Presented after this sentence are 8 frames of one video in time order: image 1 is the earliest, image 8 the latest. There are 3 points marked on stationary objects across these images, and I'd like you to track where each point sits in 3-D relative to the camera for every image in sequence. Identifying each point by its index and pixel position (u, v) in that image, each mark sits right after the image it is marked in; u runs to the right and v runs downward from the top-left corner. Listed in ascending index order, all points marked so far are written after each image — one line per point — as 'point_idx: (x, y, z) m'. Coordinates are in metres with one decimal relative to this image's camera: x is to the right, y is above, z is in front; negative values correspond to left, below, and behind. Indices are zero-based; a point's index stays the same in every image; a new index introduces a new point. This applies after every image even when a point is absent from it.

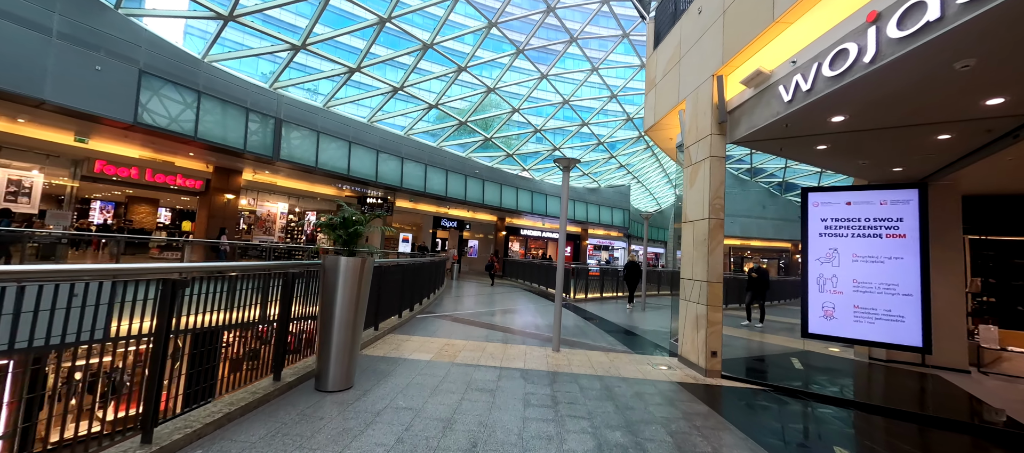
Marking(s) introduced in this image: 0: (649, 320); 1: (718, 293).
0: (+4.2, -2.8, +10.8) m
1: (+3.2, -1.0, +5.5) m
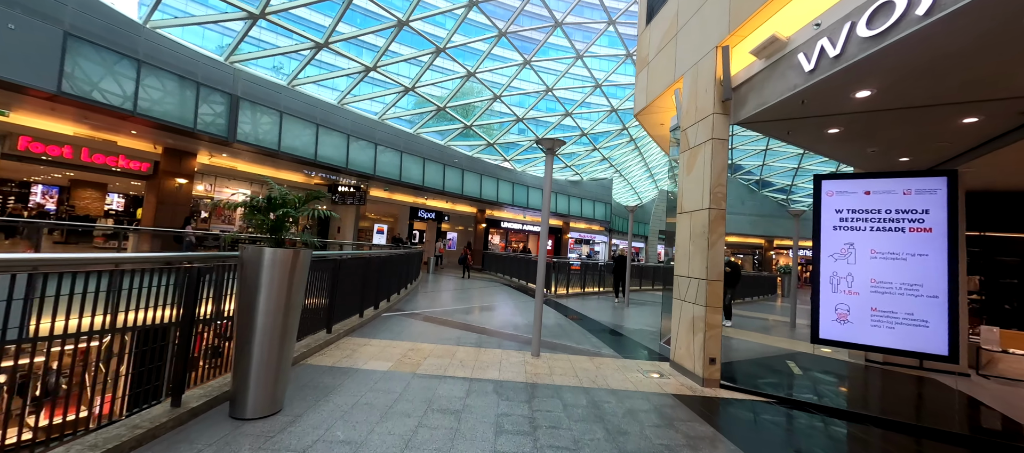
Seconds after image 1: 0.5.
0: (+3.5, -2.6, +10.3) m
1: (+2.8, -0.9, +4.9) m
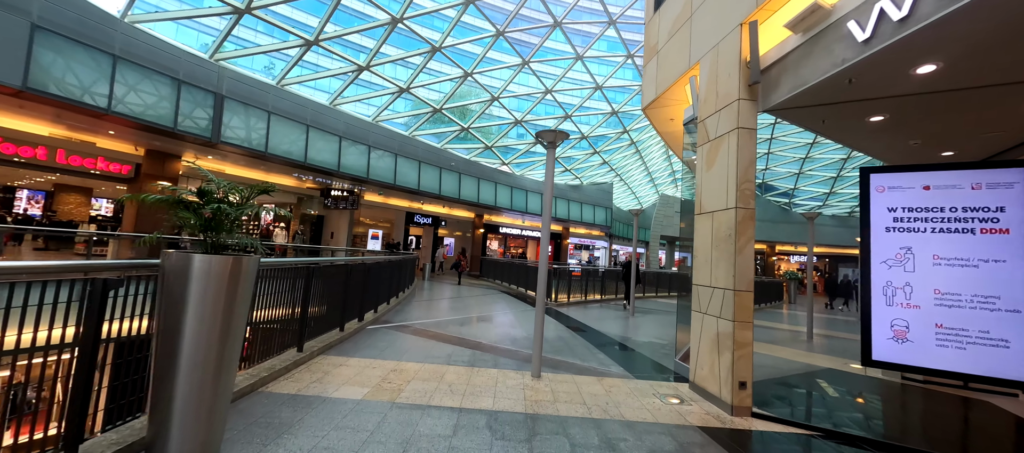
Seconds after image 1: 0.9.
0: (+3.5, -2.7, +9.6) m
1: (+2.8, -0.9, +4.2) m
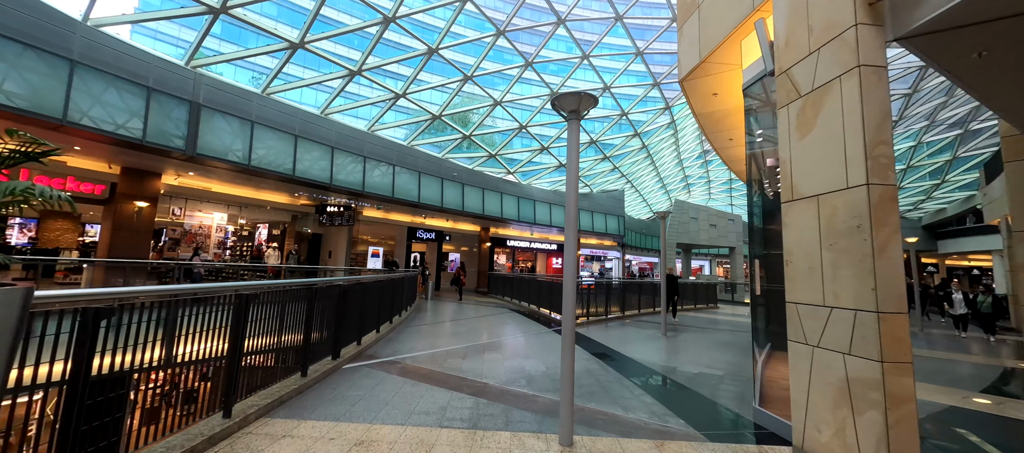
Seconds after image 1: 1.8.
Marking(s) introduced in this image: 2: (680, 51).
0: (+3.8, -2.8, +8.0) m
1: (+2.9, -0.8, +2.7) m
2: (+2.7, +2.8, +5.8) m
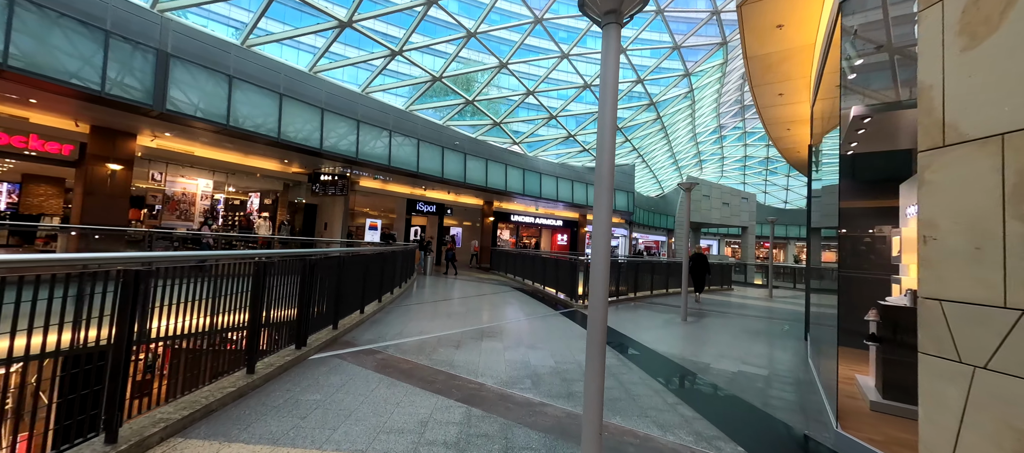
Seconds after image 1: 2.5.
0: (+3.8, -2.3, +7.0) m
1: (+2.9, -0.6, +1.6) m
2: (+2.8, +3.2, +4.5) m
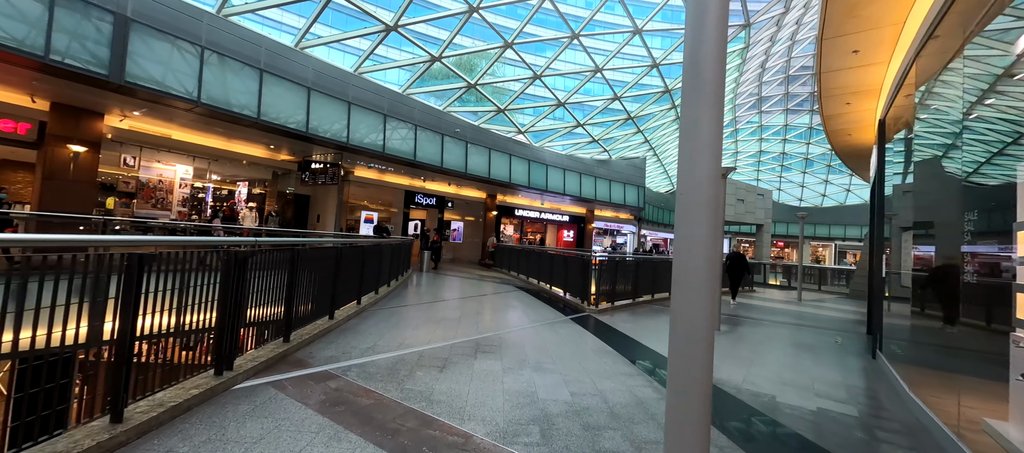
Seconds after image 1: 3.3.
0: (+3.9, -2.1, +5.6) m
1: (+2.9, -0.5, +0.2) m
2: (+2.9, +3.4, +3.1) m
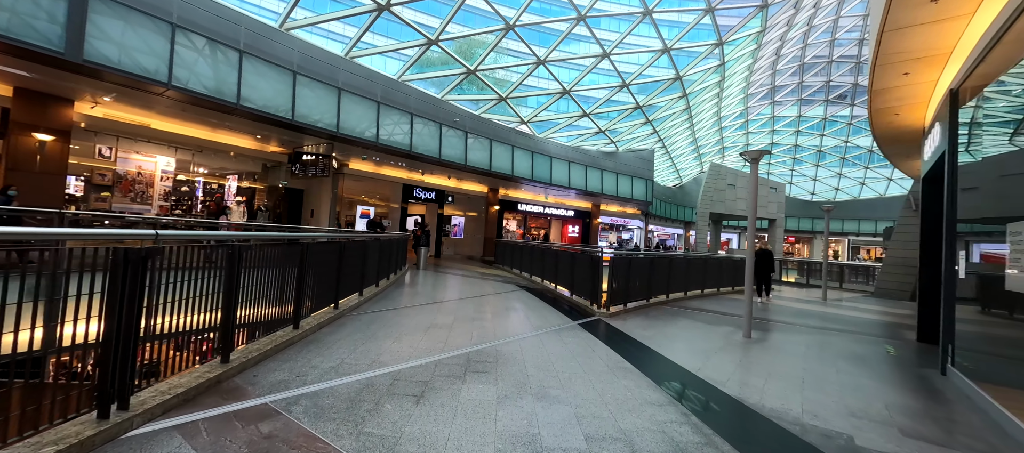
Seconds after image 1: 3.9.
0: (+3.9, -2.0, +4.7) m
1: (+2.8, -0.4, -0.7) m
2: (+2.8, +3.5, +2.1) m
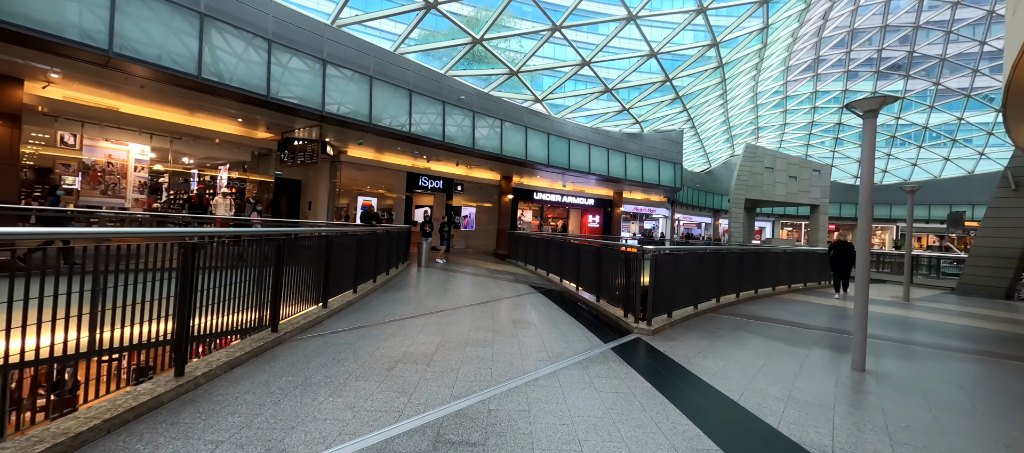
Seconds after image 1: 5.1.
0: (+3.9, -1.8, +2.7) m
1: (+2.6, -0.4, -2.7) m
2: (+2.6, +3.5, 0.0) m
